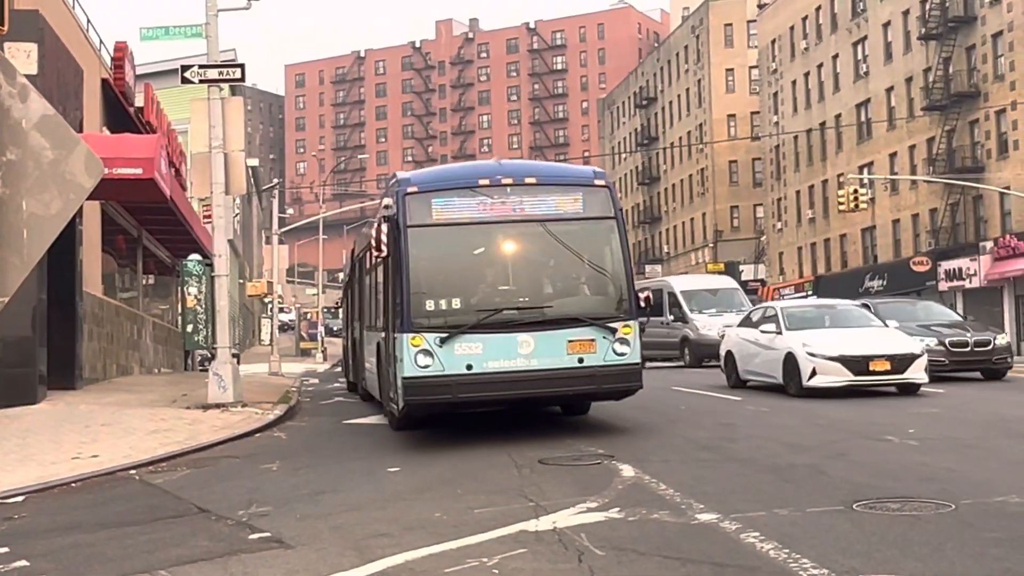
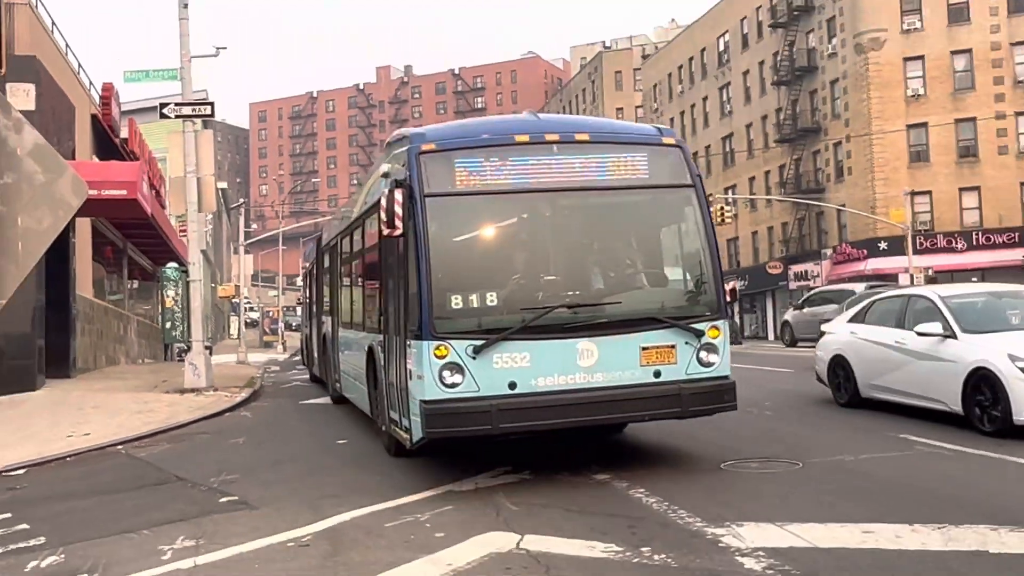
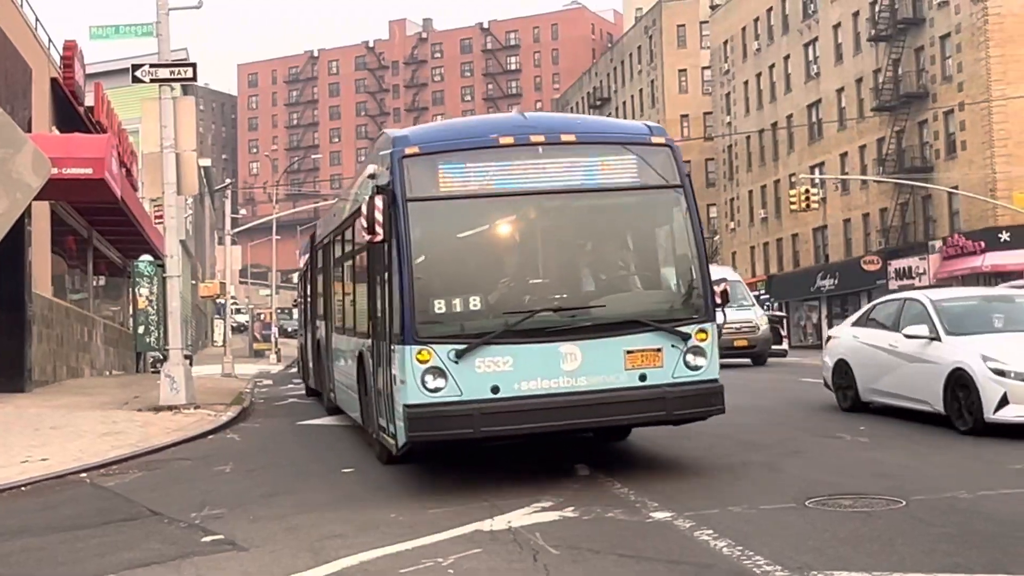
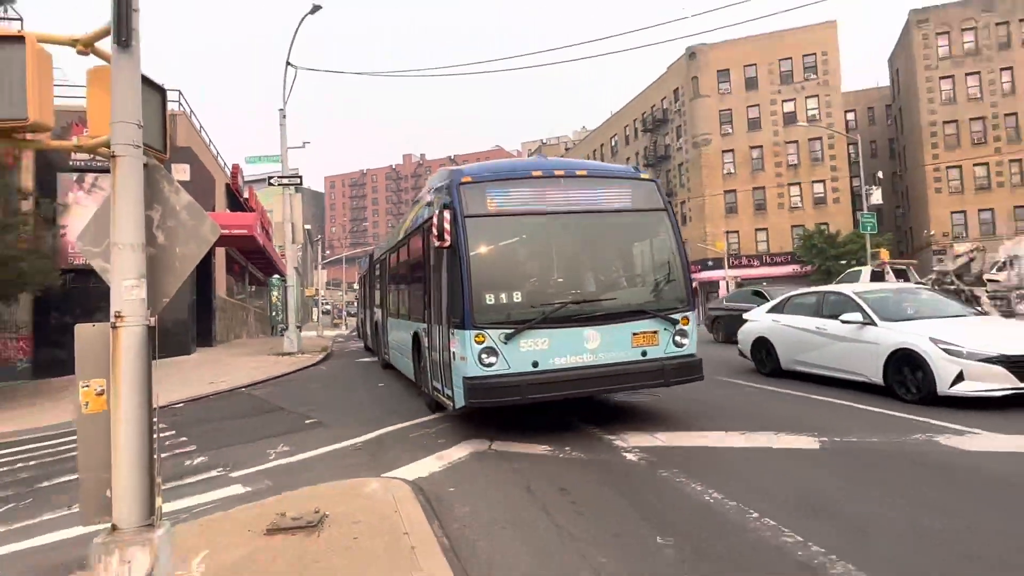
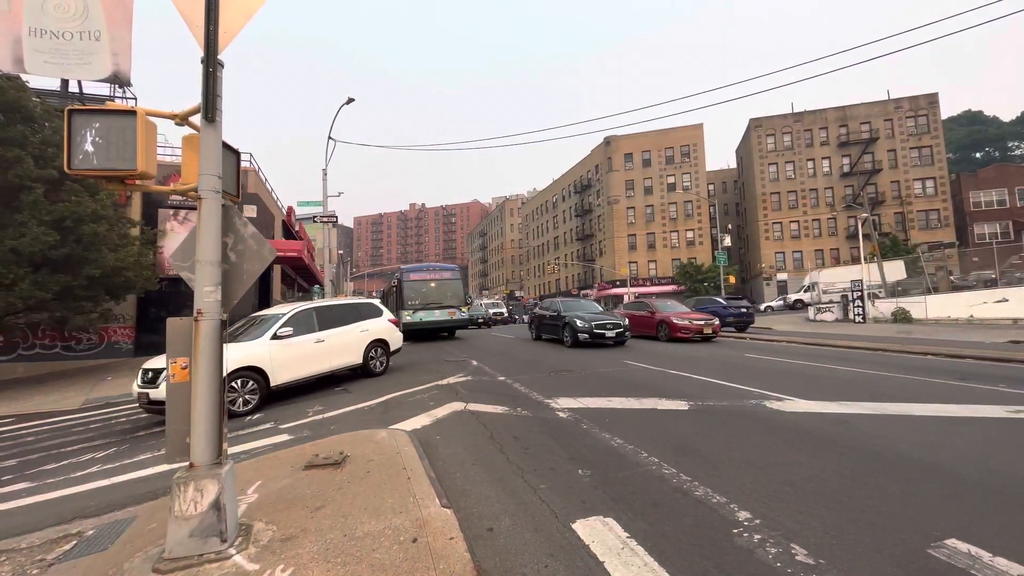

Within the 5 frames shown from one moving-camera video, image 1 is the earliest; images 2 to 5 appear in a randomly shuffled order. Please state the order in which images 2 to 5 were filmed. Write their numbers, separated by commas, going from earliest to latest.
3, 2, 4, 5
